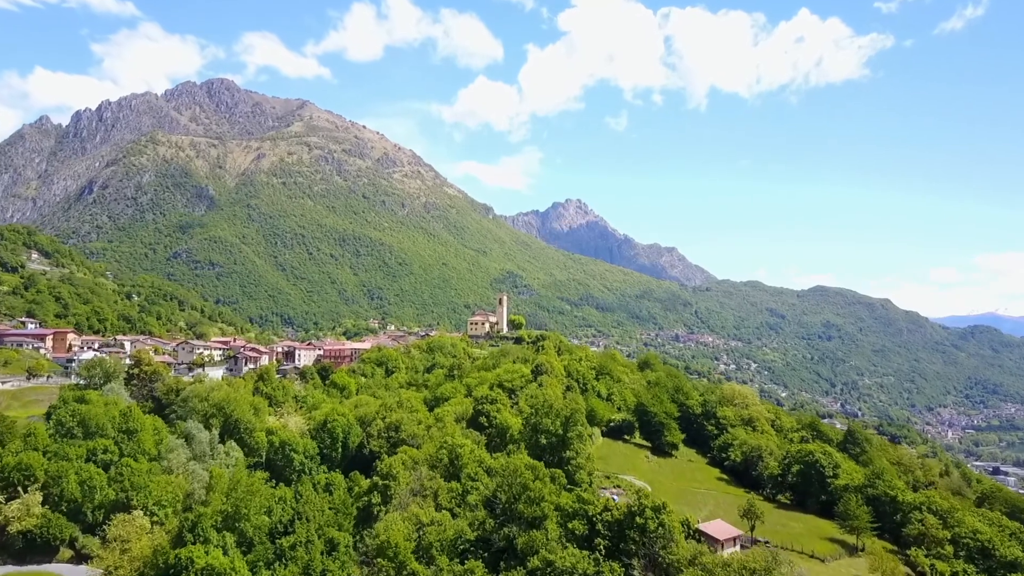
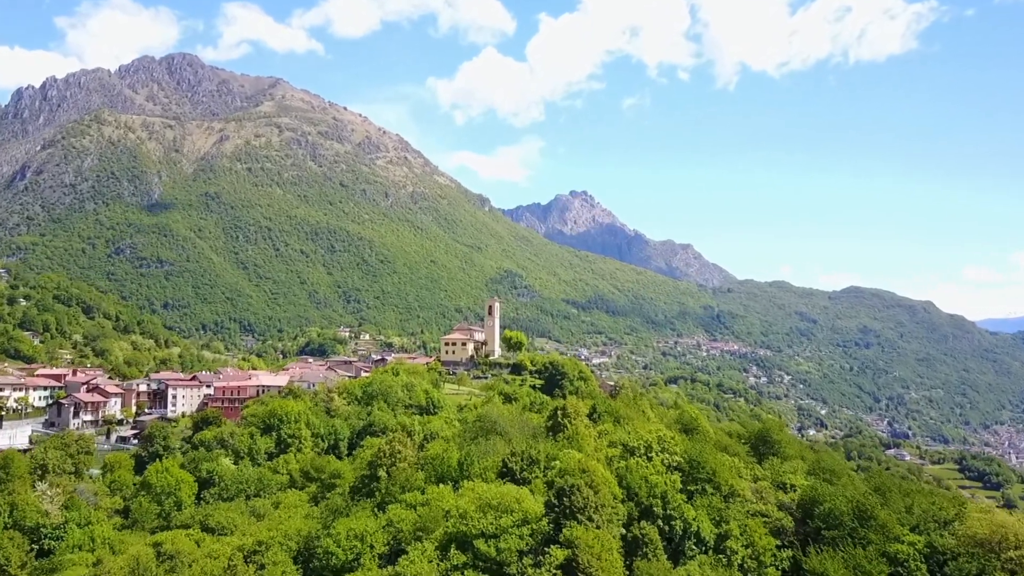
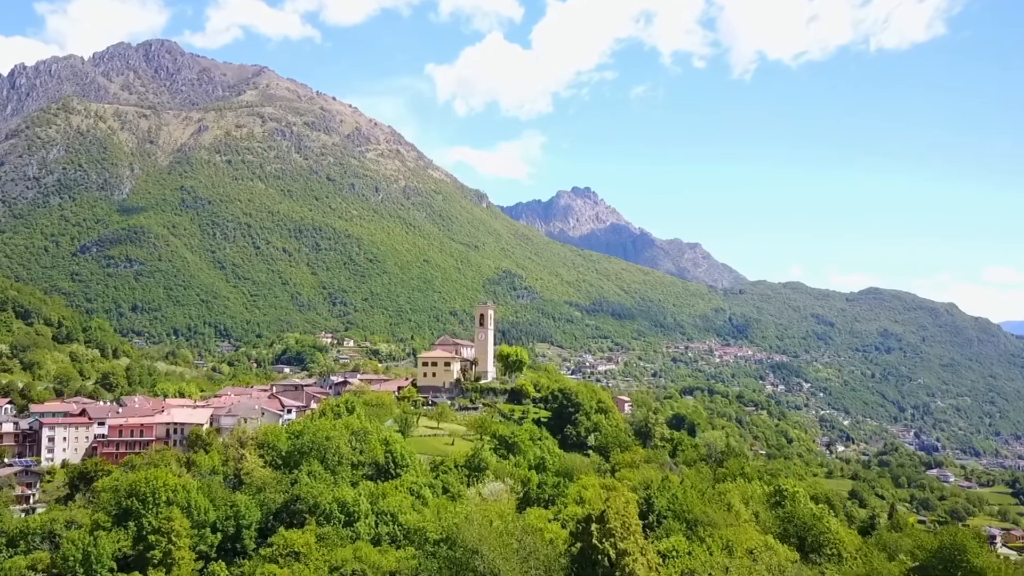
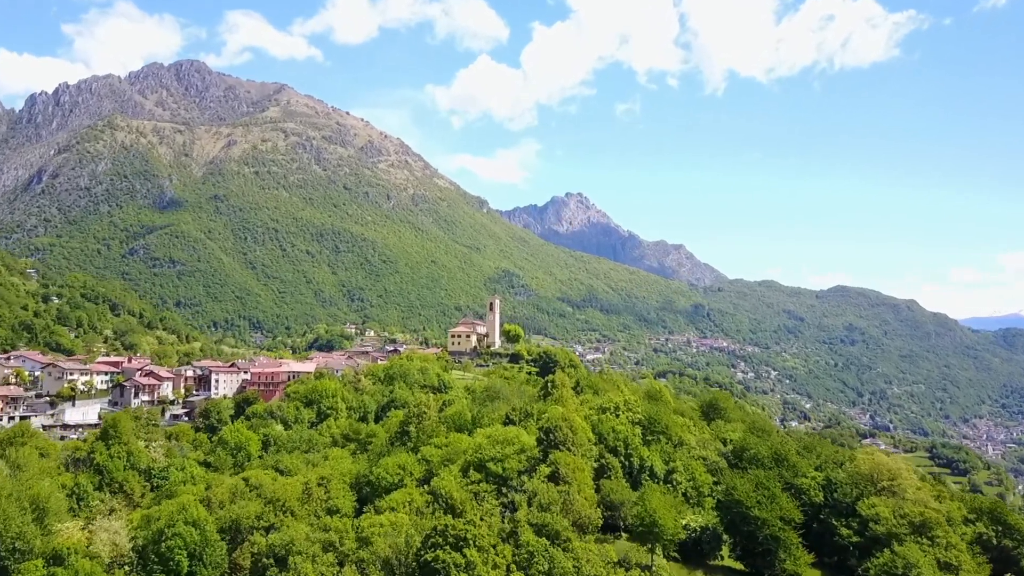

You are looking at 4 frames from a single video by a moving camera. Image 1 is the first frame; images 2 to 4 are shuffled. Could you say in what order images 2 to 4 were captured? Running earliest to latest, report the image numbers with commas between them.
4, 2, 3
